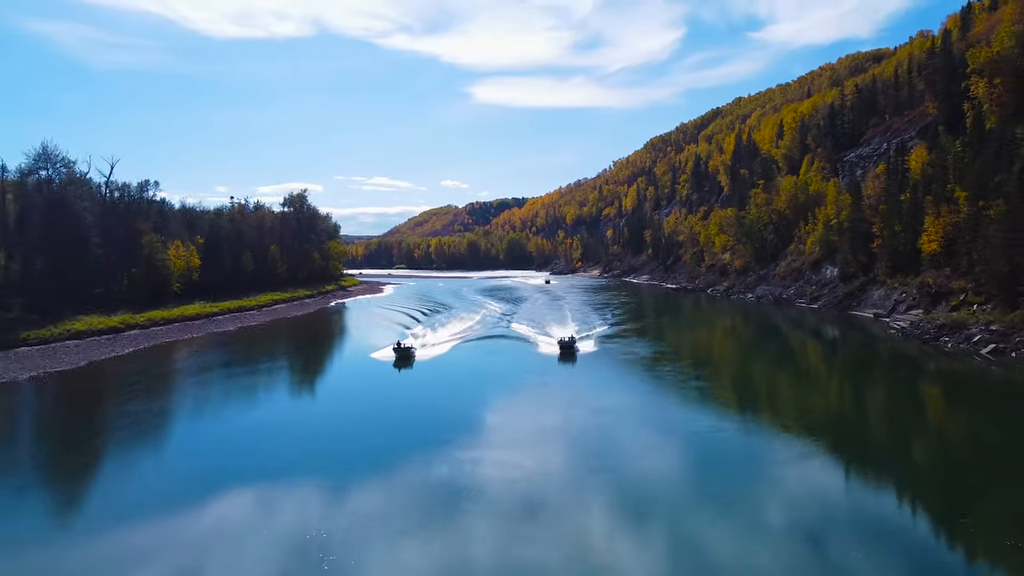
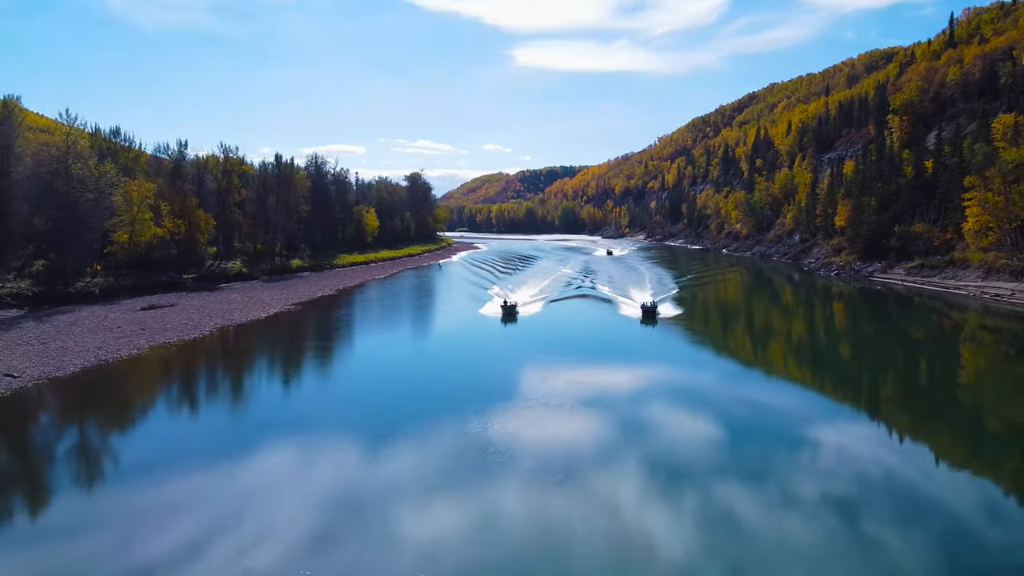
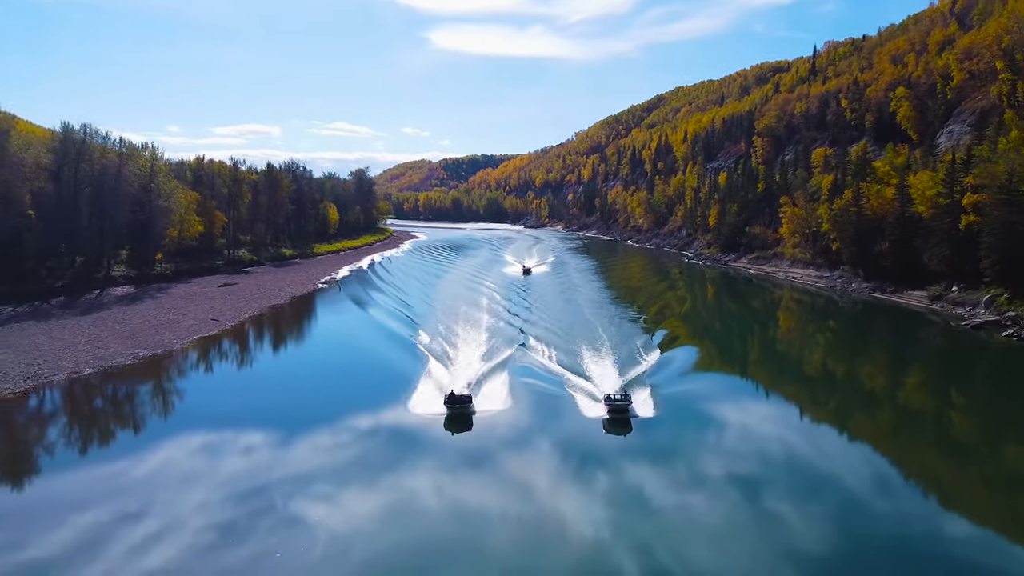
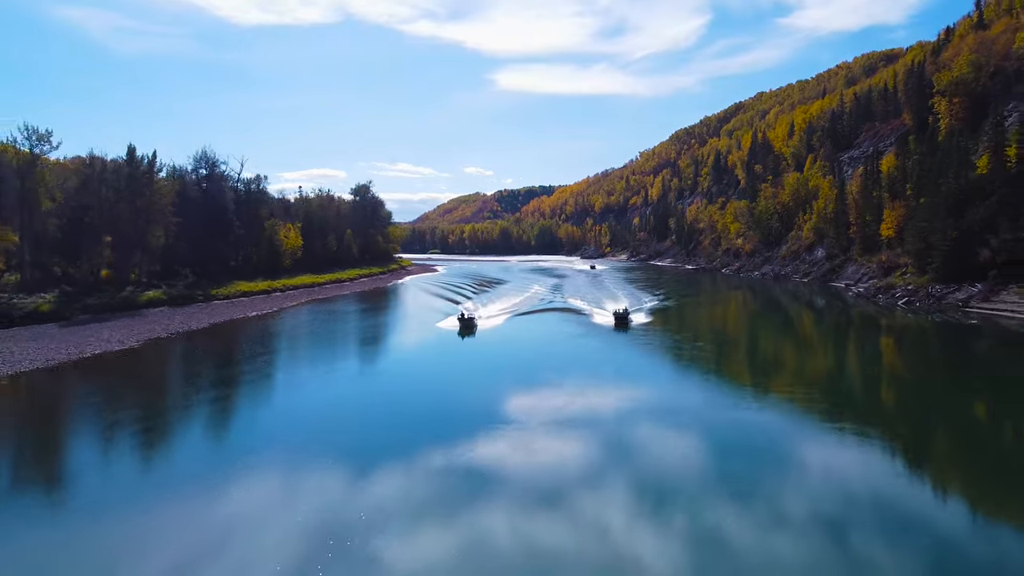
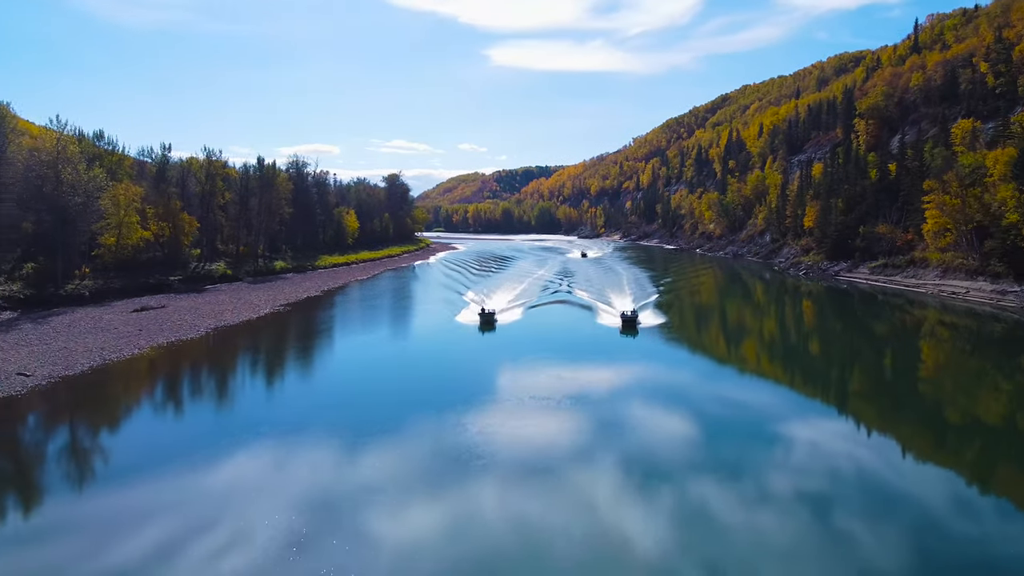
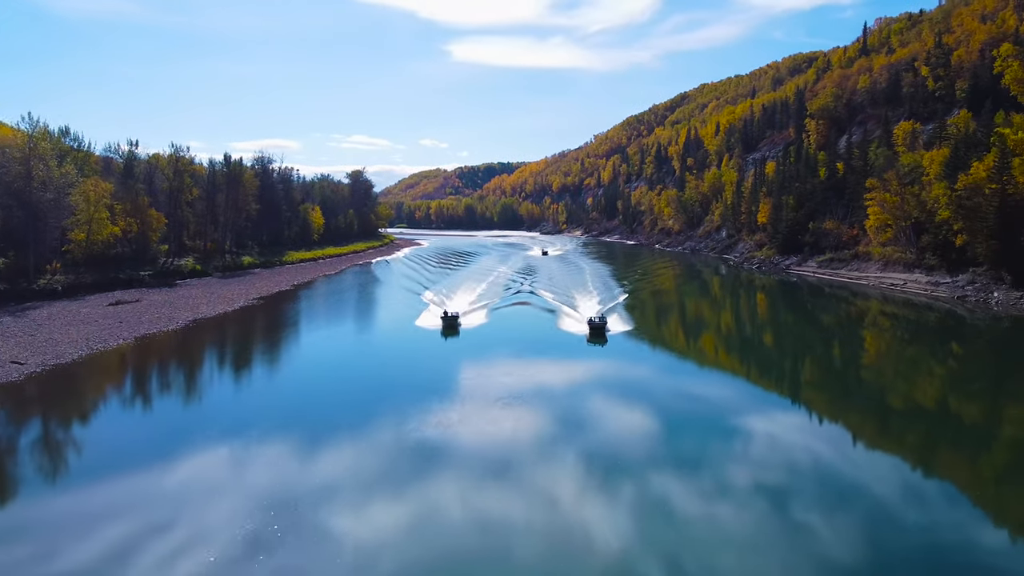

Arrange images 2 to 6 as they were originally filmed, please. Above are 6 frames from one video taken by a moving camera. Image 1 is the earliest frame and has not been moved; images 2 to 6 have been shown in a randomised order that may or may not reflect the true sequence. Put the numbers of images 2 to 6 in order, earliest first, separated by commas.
4, 2, 5, 6, 3
